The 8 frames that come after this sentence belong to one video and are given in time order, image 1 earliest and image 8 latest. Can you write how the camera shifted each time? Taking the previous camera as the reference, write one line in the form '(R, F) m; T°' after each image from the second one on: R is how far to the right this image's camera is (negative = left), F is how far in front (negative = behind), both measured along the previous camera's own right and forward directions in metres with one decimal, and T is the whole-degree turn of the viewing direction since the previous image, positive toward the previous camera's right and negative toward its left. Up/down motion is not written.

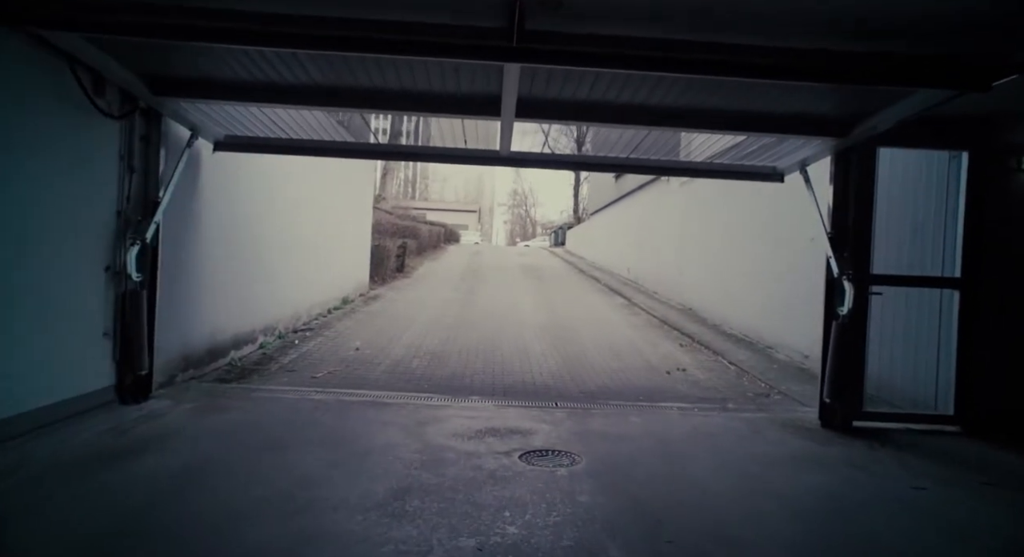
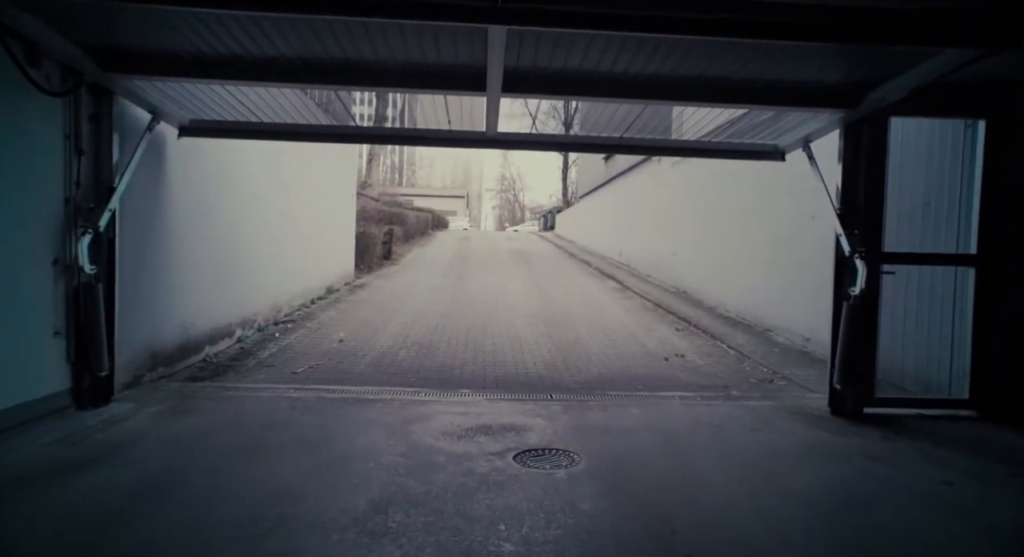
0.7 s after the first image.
(0.0, +0.3) m; +1°
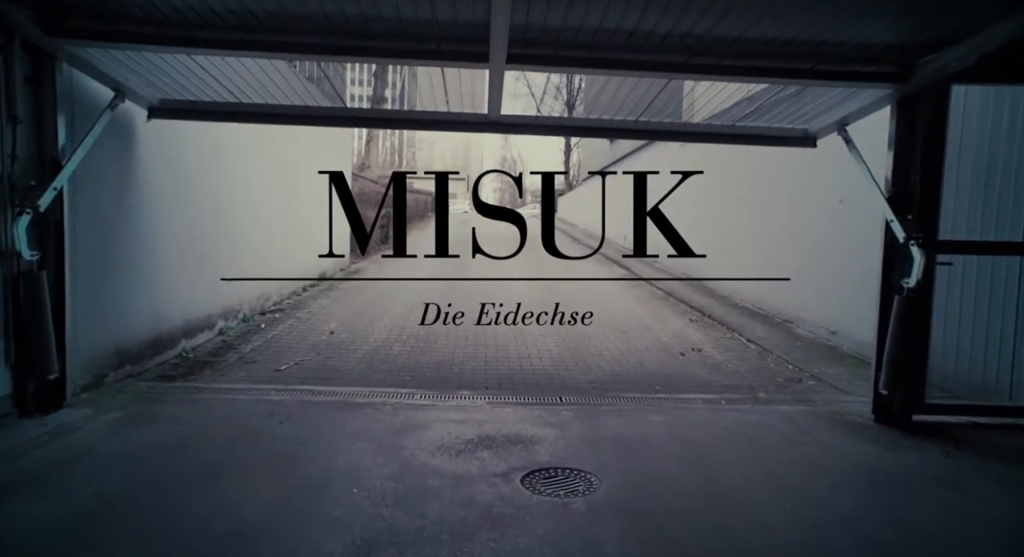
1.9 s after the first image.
(0.0, +0.5) m; 0°
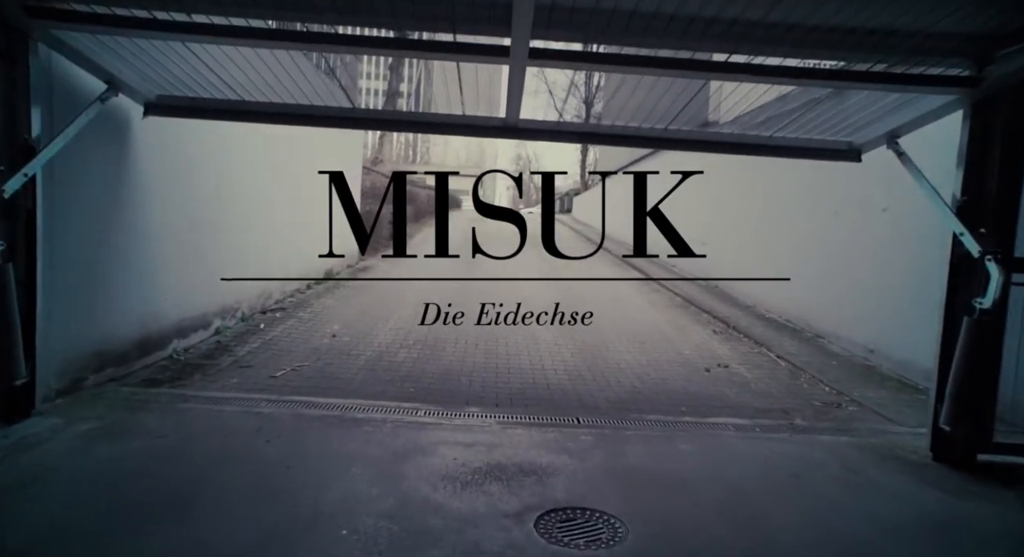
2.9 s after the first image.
(0.0, +0.4) m; -1°
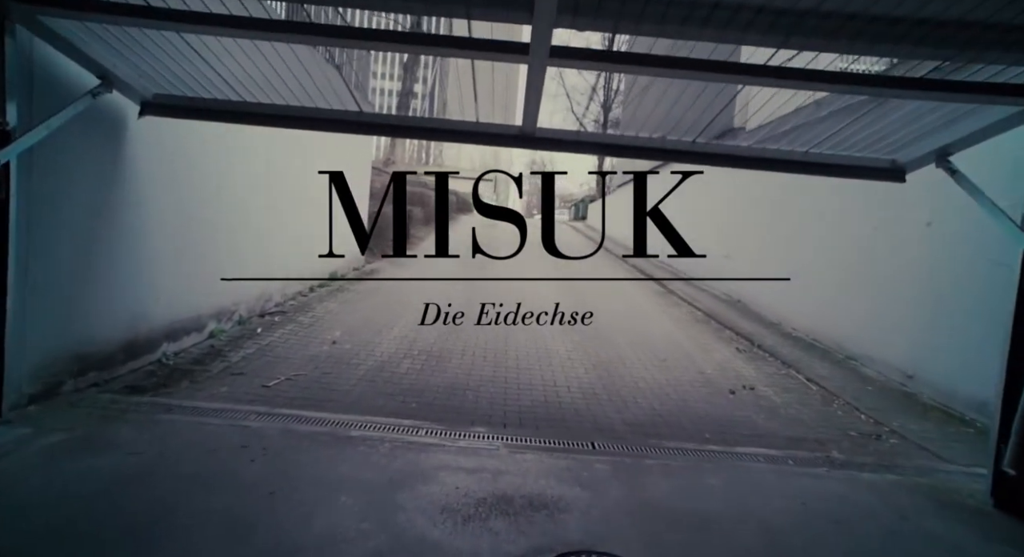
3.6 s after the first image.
(0.0, +0.3) m; -1°
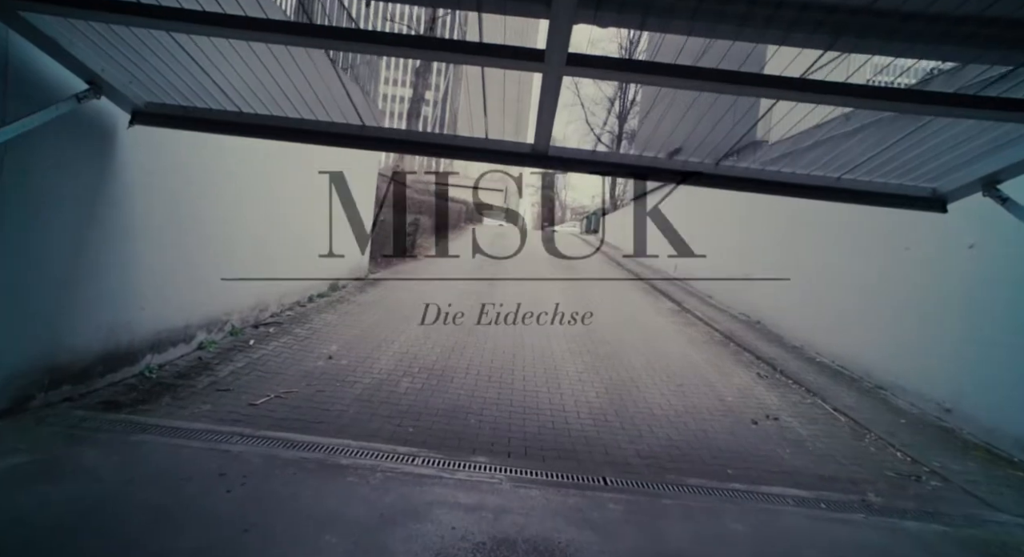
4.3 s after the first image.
(0.0, +0.3) m; -1°
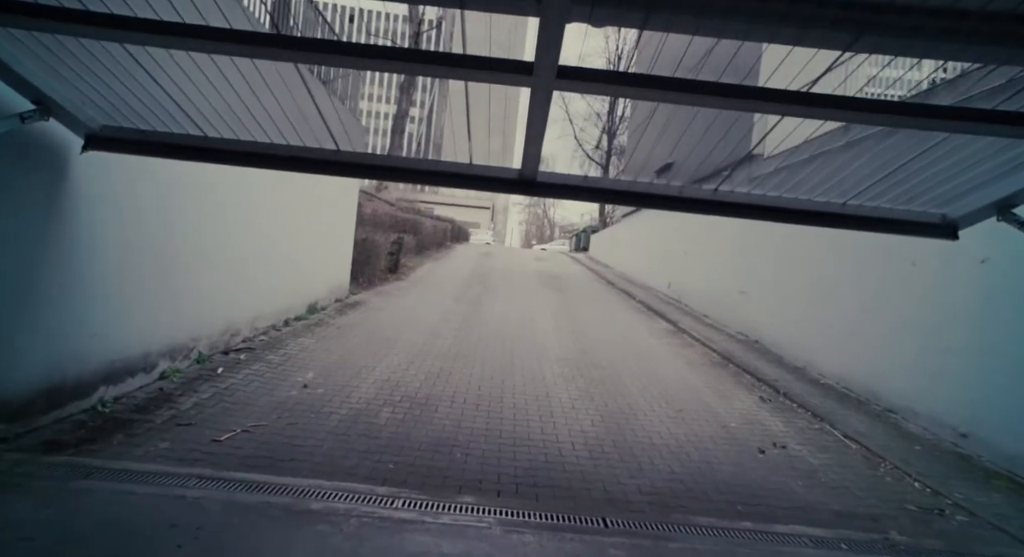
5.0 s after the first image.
(0.0, +0.3) m; +1°
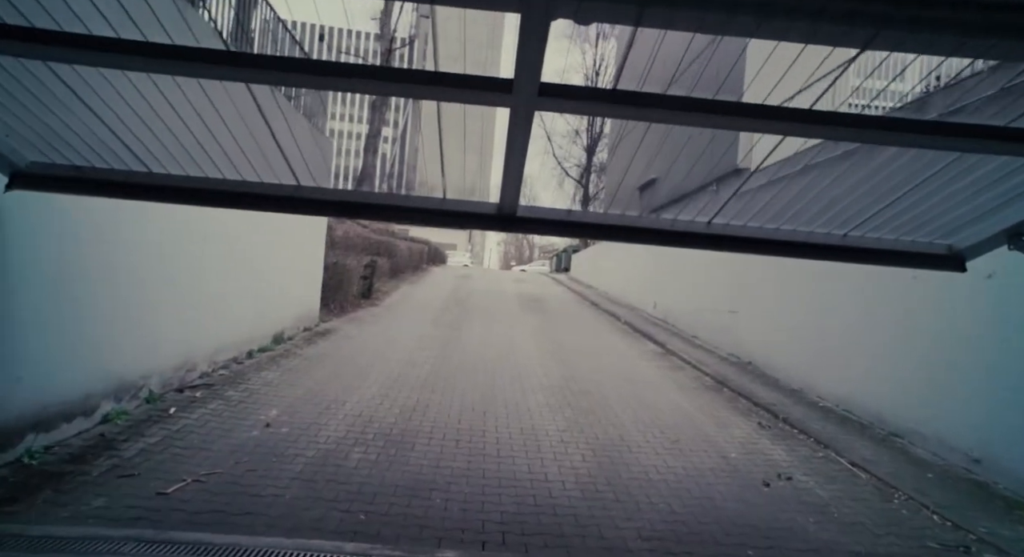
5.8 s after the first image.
(0.0, +0.3) m; +2°
